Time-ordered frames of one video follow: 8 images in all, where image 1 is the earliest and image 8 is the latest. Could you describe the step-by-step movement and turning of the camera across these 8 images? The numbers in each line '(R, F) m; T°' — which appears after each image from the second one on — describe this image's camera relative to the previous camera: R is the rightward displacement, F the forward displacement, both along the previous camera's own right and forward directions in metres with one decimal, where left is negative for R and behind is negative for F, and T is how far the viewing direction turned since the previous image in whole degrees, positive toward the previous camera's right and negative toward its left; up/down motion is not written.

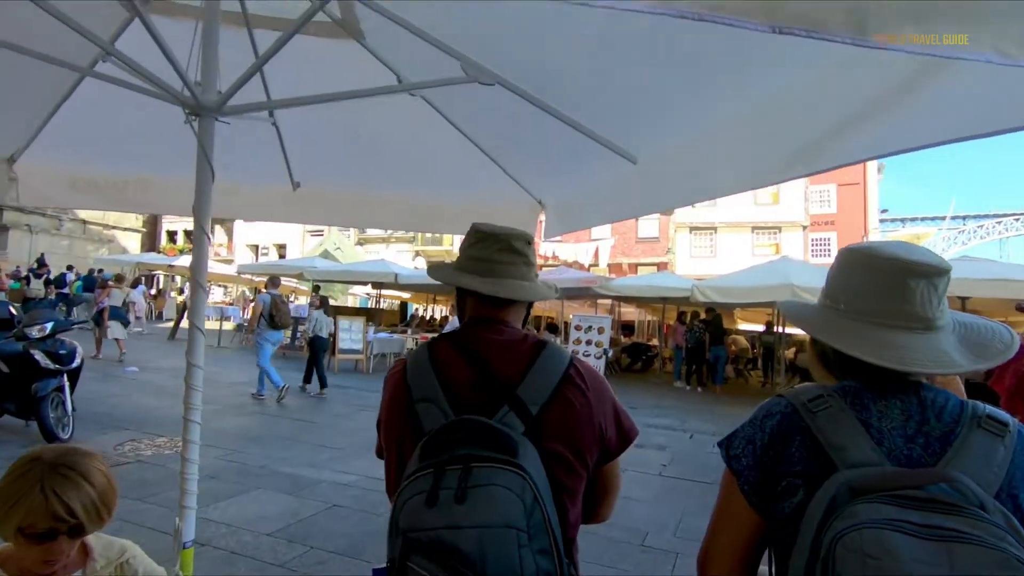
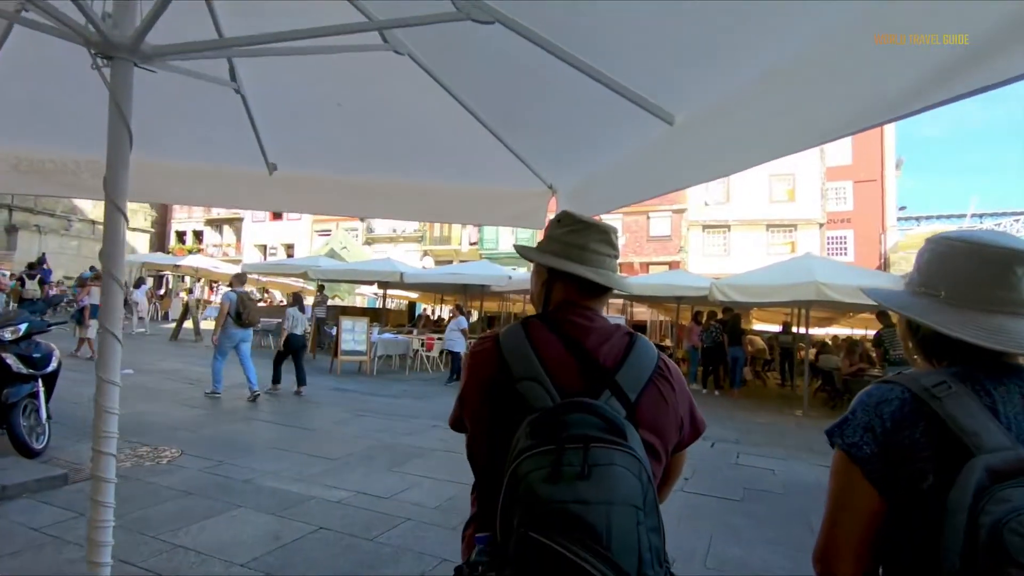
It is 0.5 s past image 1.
(0.0, +0.5) m; -1°
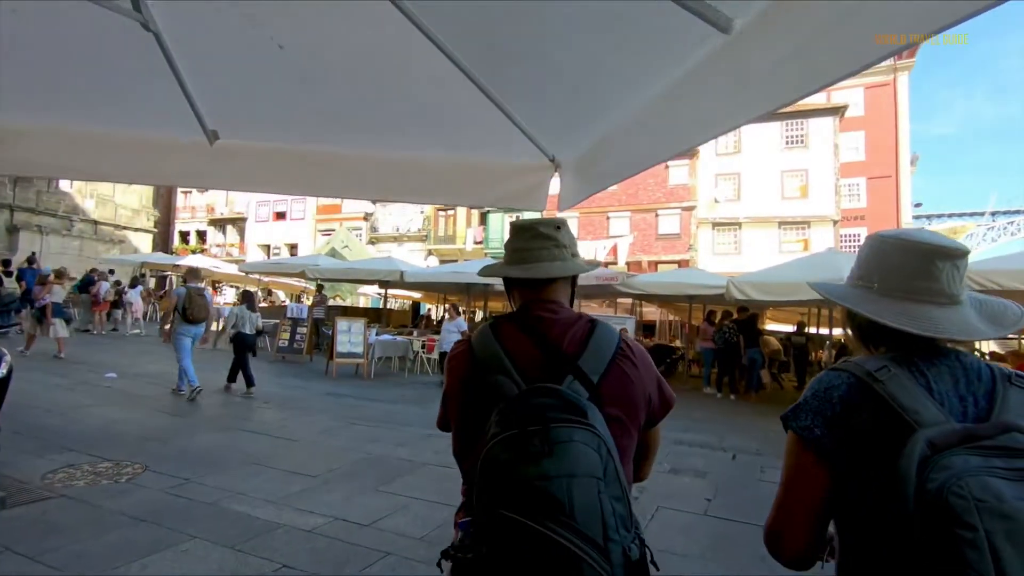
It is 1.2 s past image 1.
(+0.1, +0.6) m; -1°
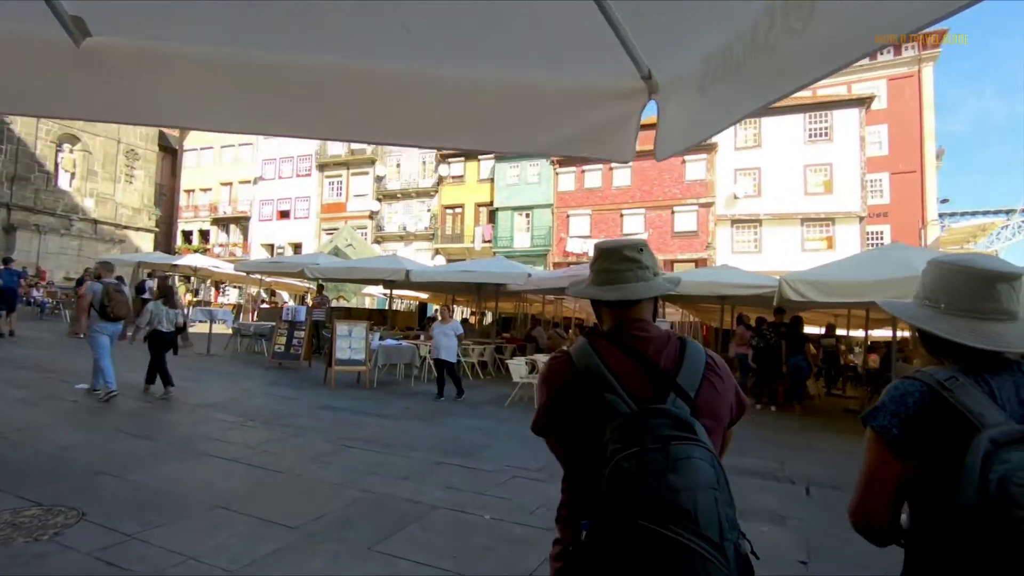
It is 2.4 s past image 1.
(-0.2, +1.1) m; -1°
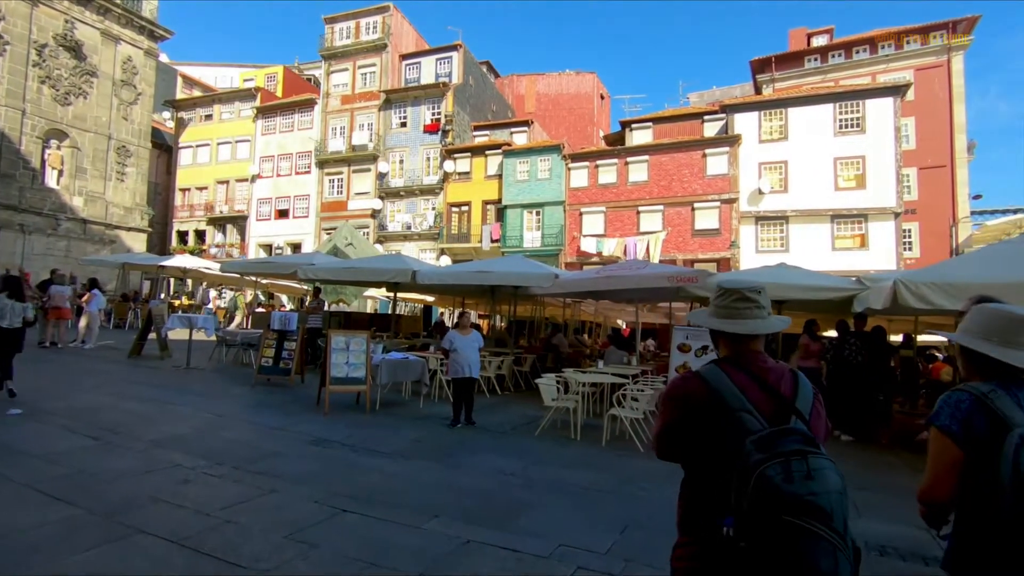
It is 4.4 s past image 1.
(-0.4, +1.7) m; 0°
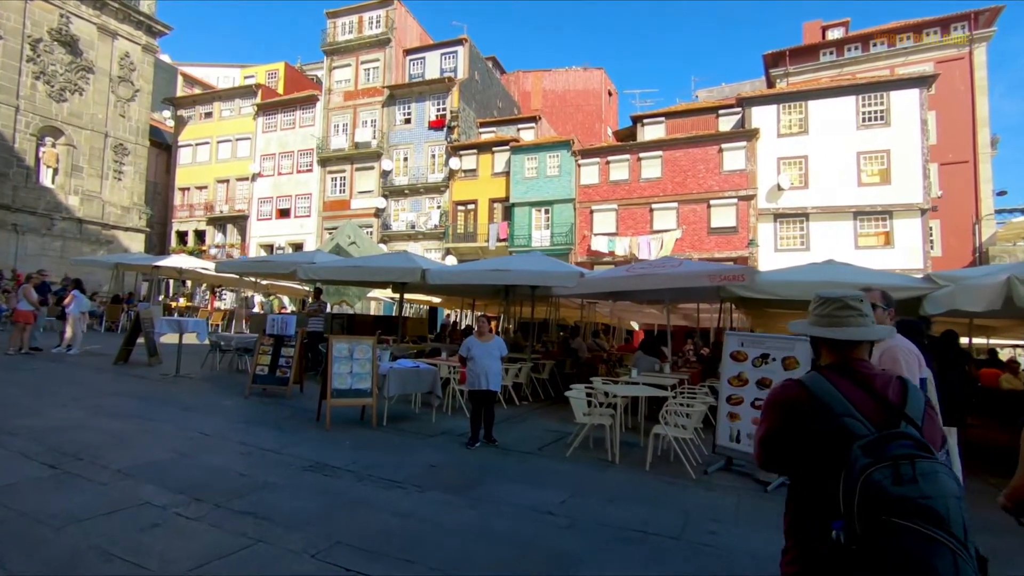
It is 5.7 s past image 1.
(-0.3, +1.0) m; 0°
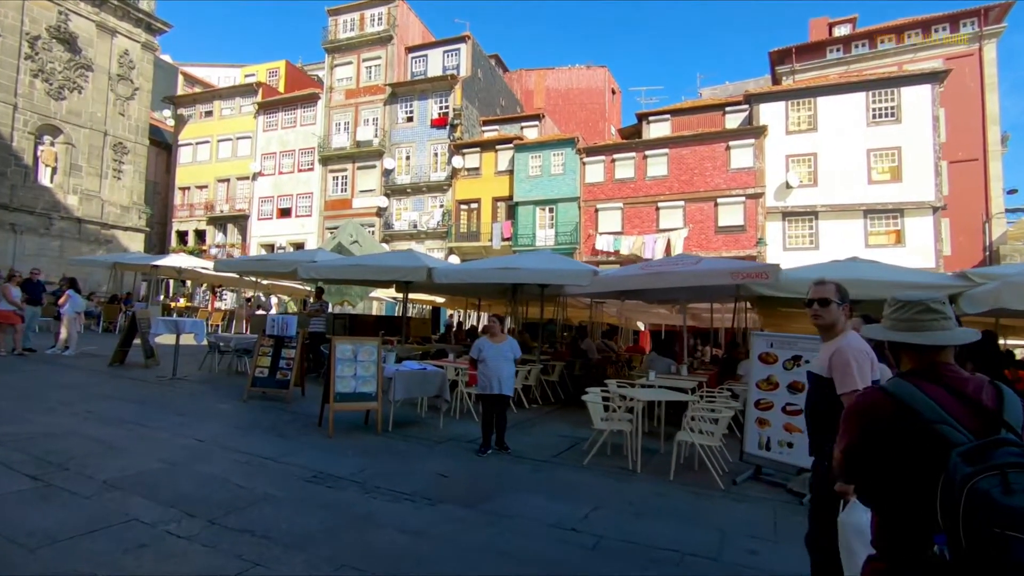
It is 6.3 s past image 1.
(-0.1, +0.4) m; 0°
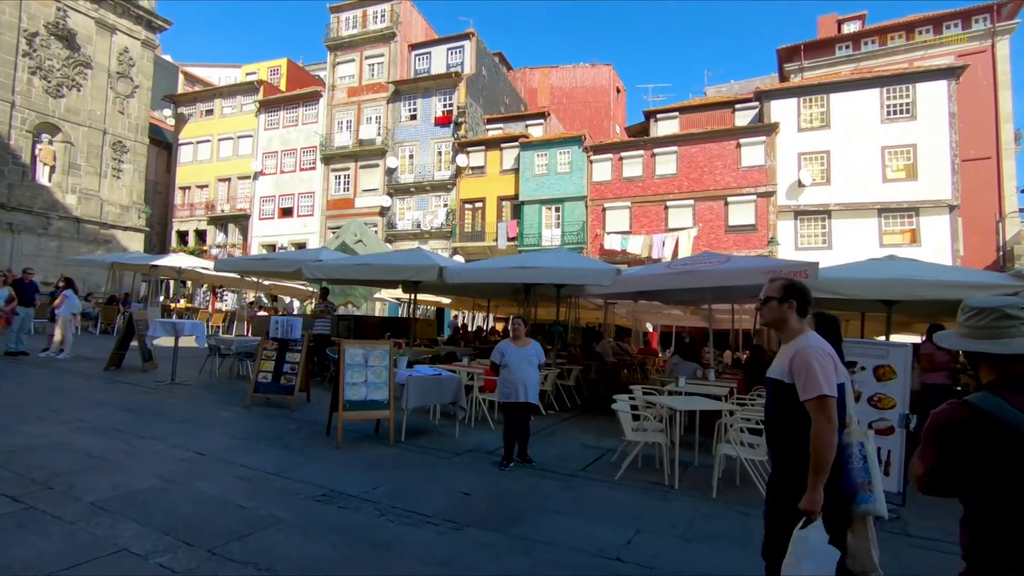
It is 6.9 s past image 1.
(-0.3, +0.5) m; 0°
